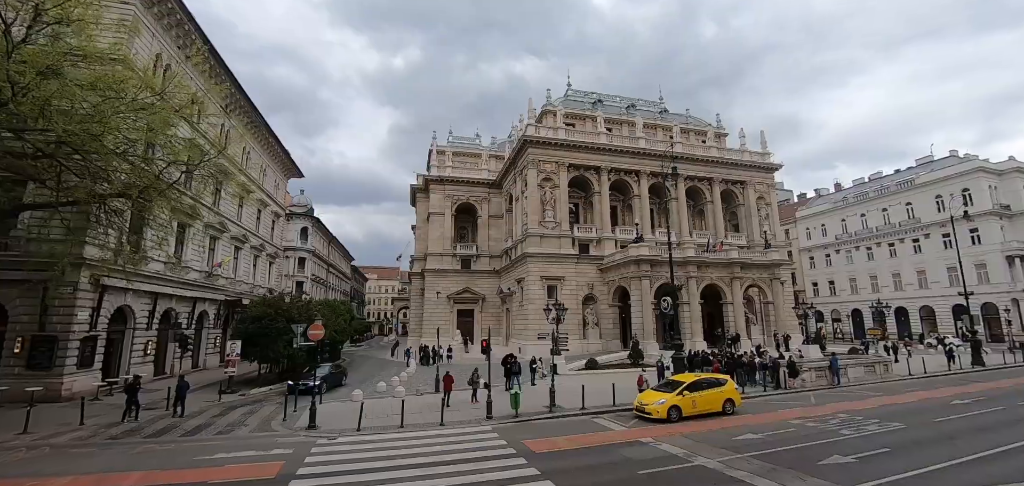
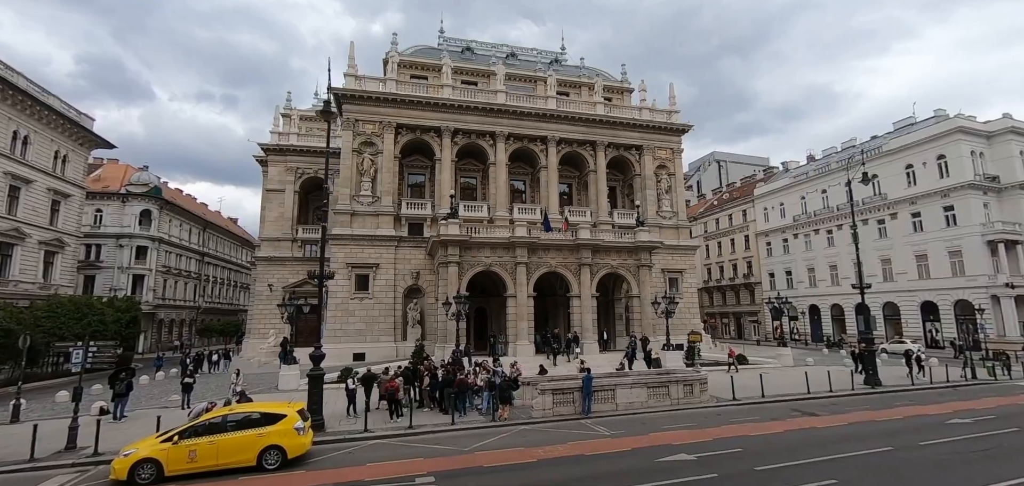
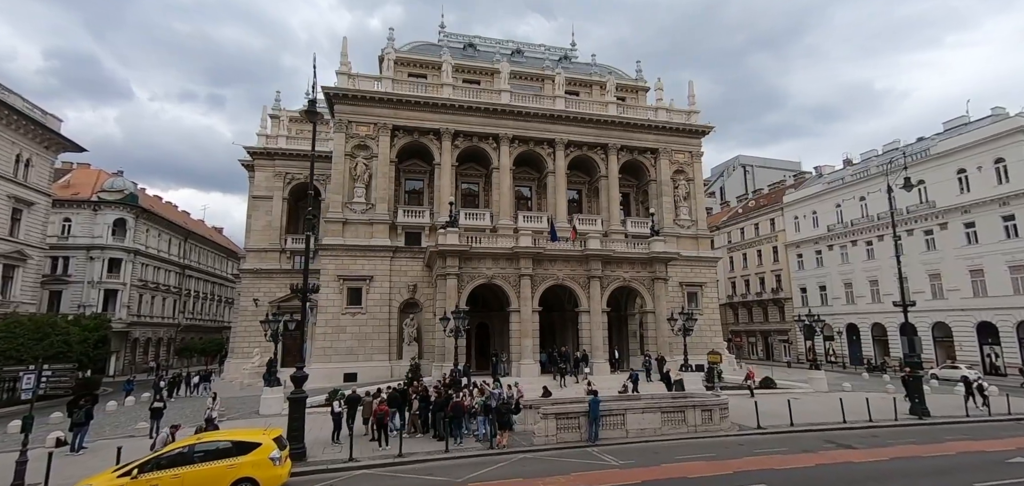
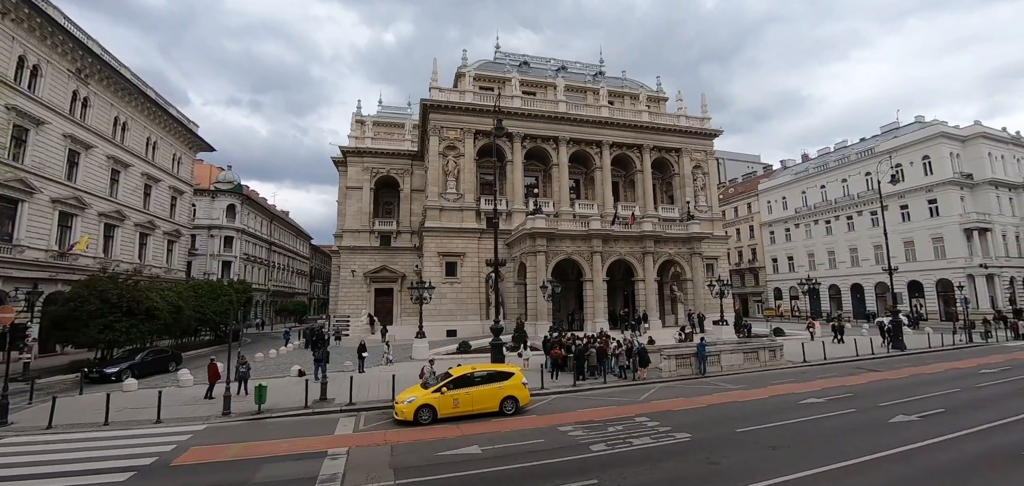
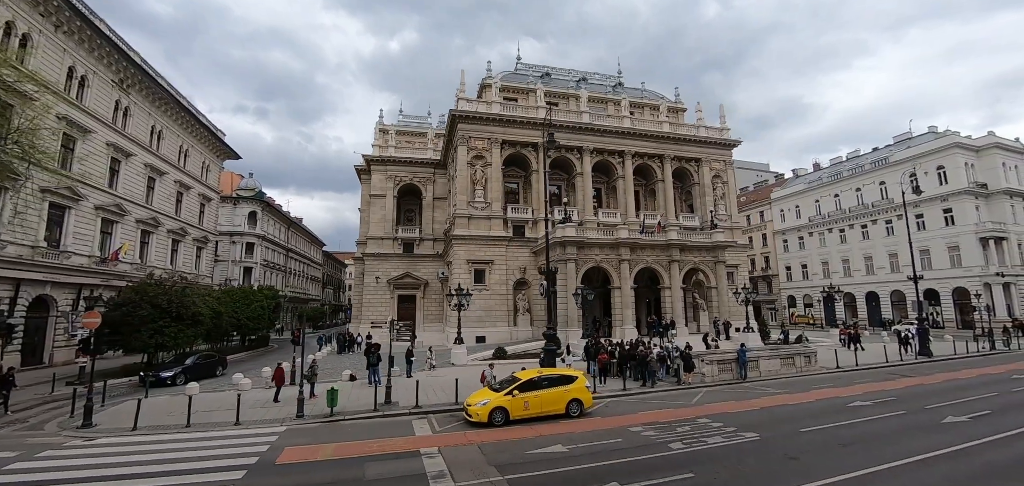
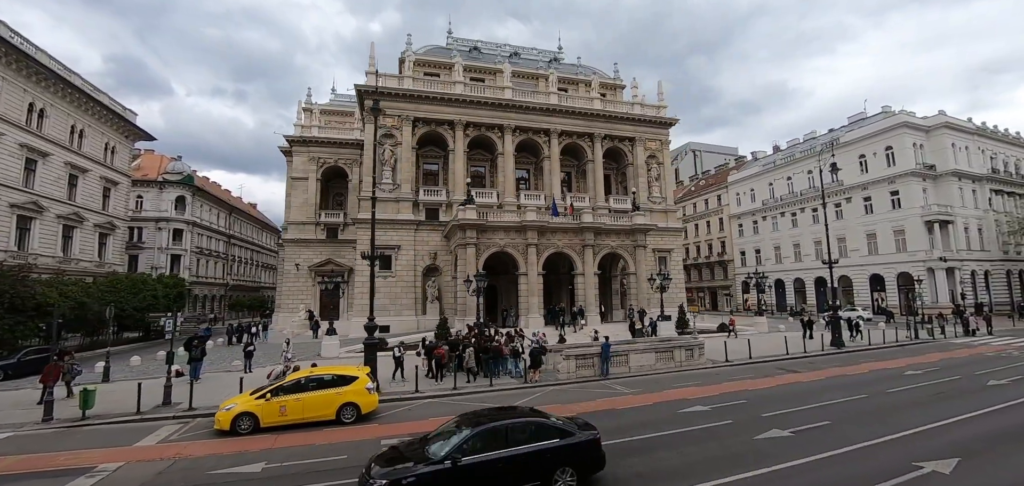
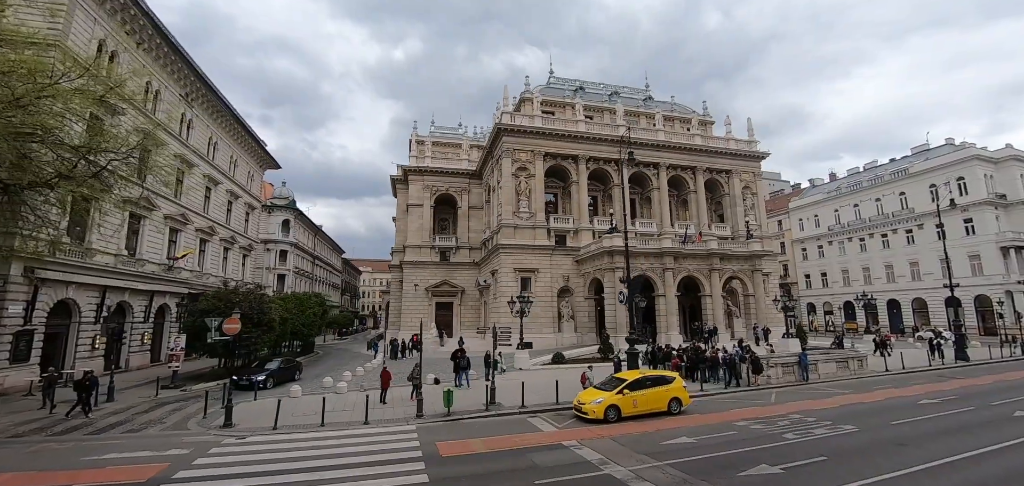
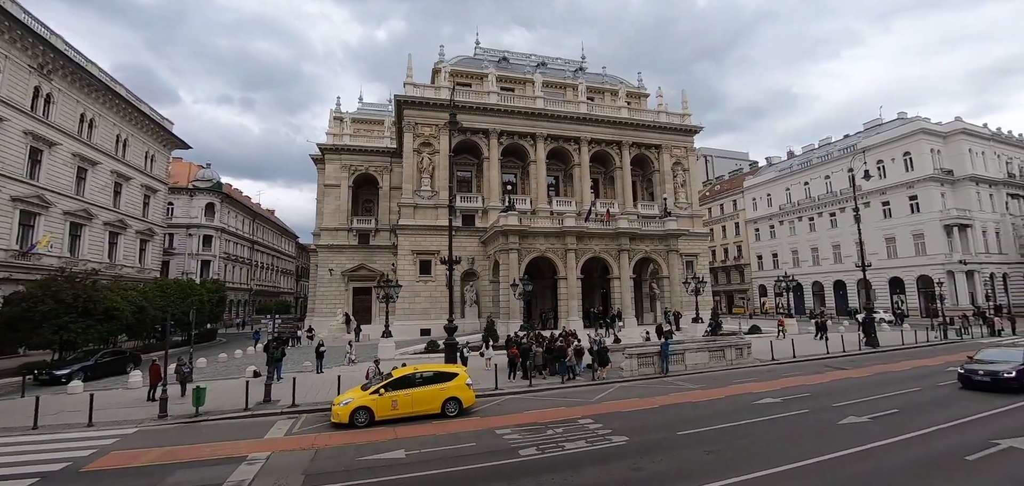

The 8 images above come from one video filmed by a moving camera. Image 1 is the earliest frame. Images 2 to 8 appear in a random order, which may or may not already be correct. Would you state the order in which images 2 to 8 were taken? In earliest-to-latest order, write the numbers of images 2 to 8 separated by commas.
7, 5, 4, 8, 6, 2, 3
